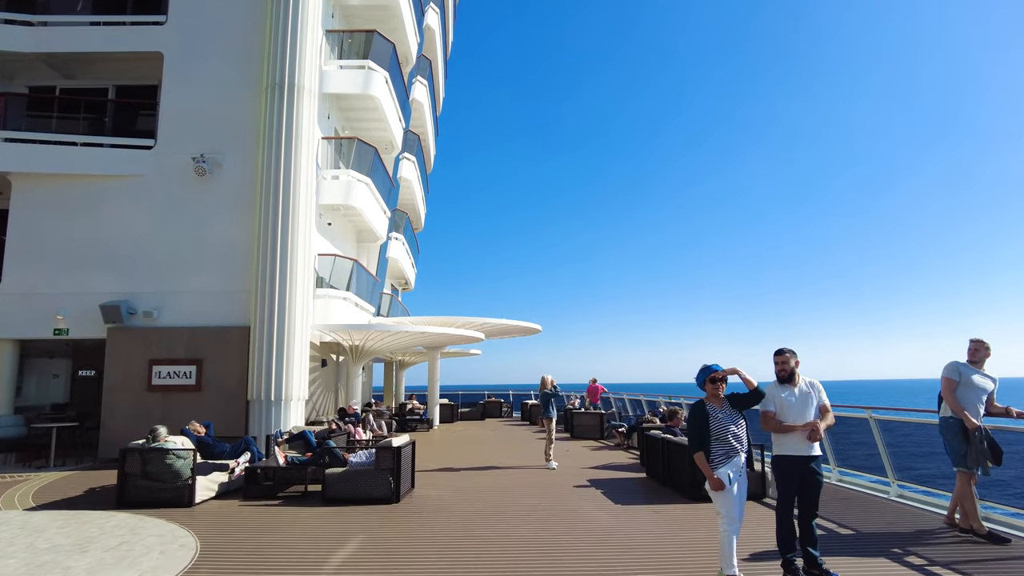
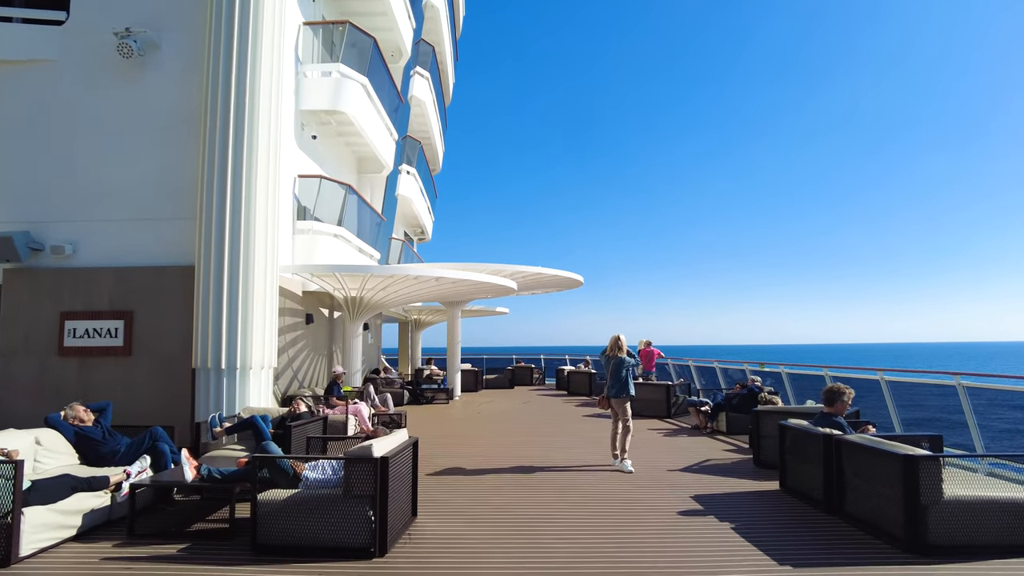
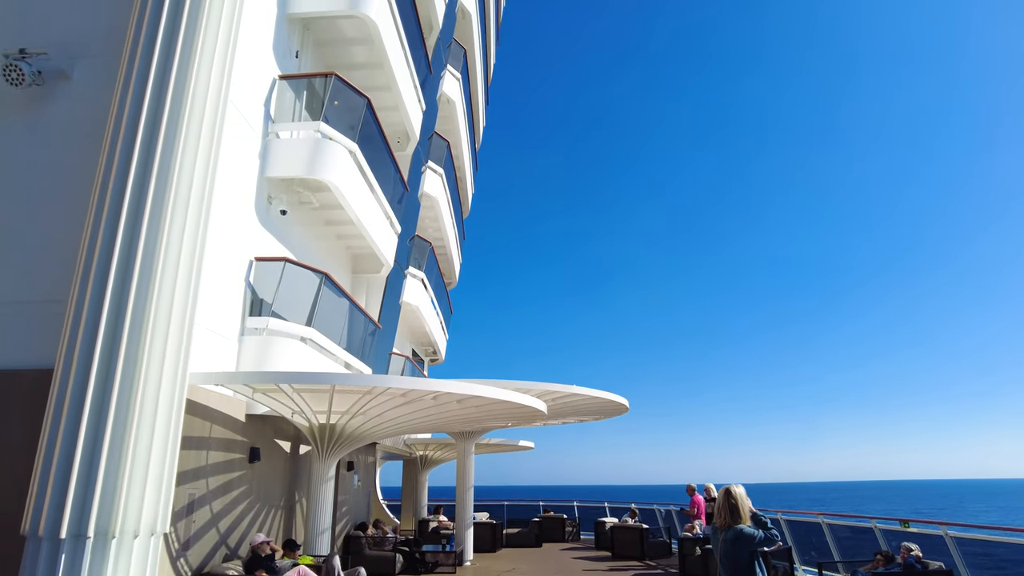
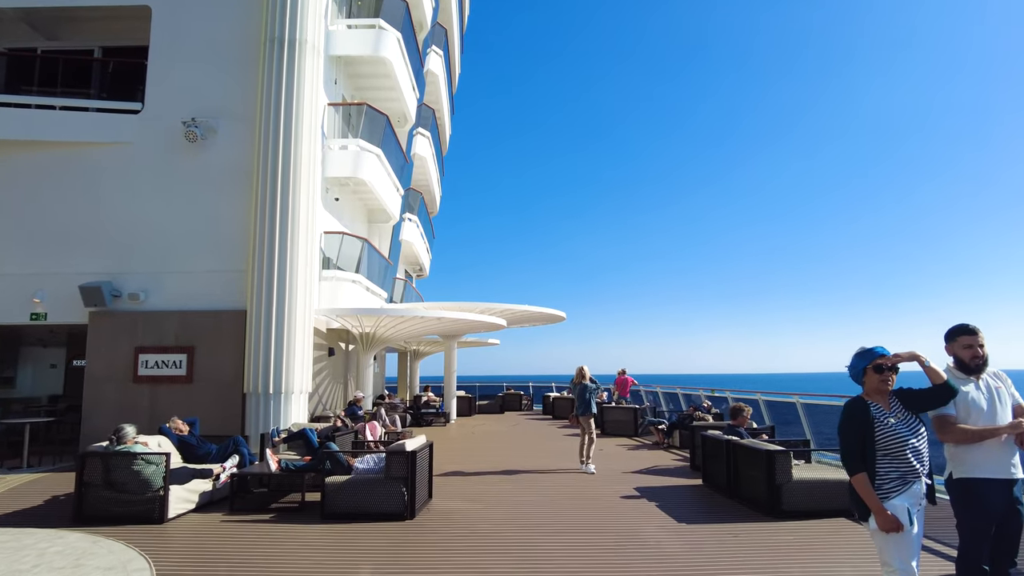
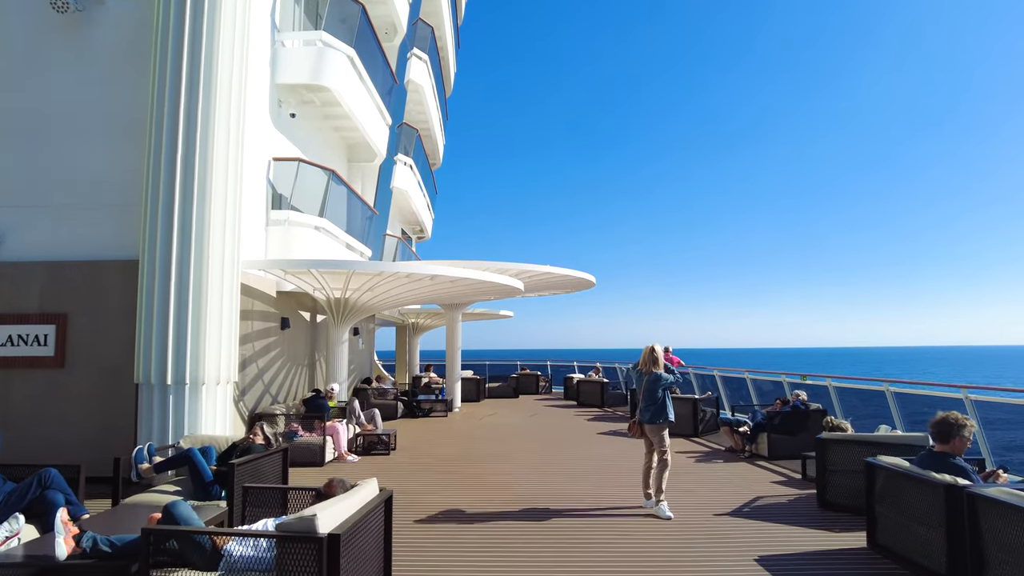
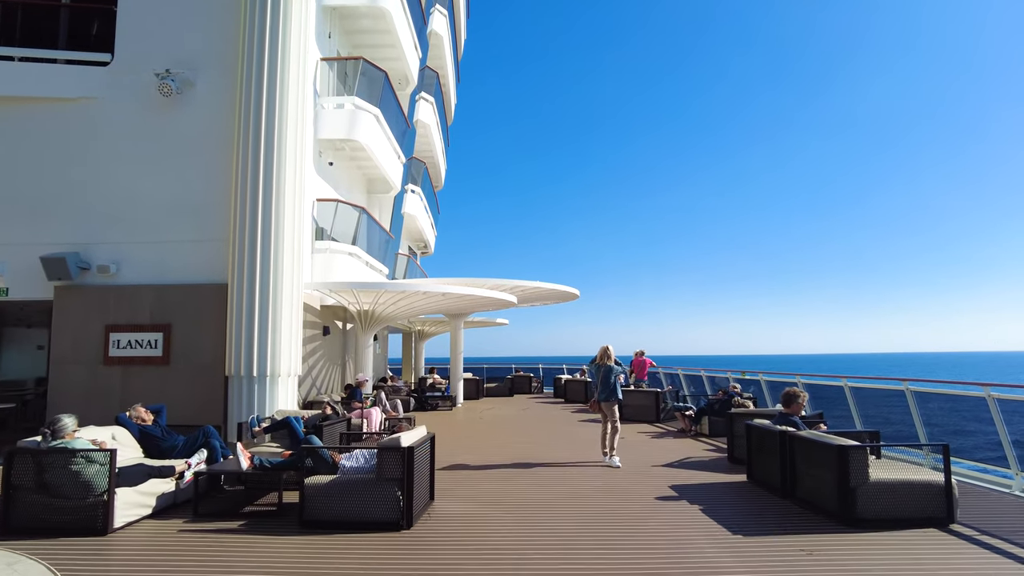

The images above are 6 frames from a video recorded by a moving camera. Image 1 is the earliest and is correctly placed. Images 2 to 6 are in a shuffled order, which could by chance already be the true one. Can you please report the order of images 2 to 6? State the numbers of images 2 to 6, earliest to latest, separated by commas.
4, 6, 2, 5, 3
